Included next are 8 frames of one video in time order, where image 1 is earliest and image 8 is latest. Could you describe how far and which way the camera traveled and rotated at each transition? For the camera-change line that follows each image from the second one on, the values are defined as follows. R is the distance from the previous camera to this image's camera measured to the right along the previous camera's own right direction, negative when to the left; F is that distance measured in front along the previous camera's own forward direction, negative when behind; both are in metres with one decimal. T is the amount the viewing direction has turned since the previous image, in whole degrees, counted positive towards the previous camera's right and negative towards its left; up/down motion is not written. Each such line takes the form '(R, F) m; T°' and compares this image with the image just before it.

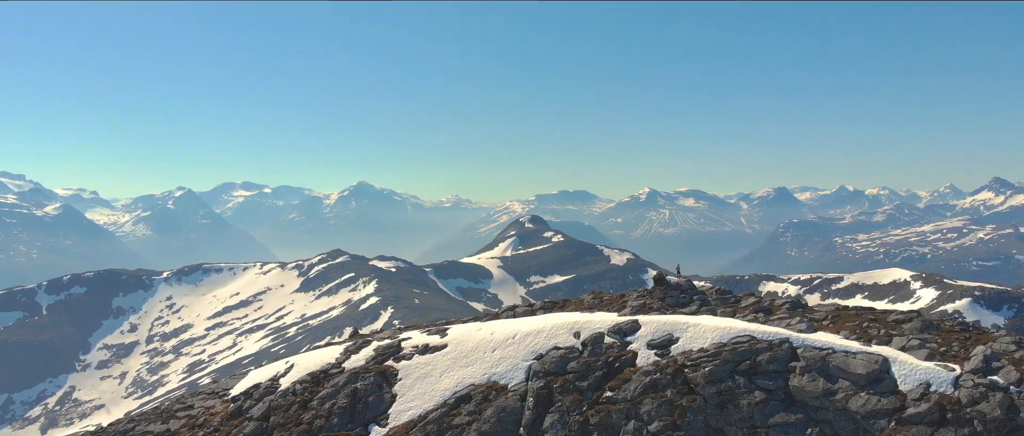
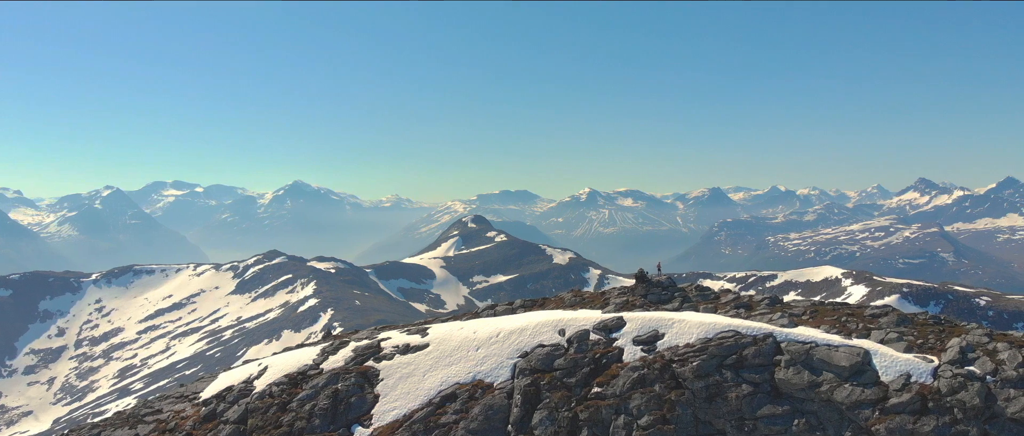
(-1.3, +0.2) m; +3°
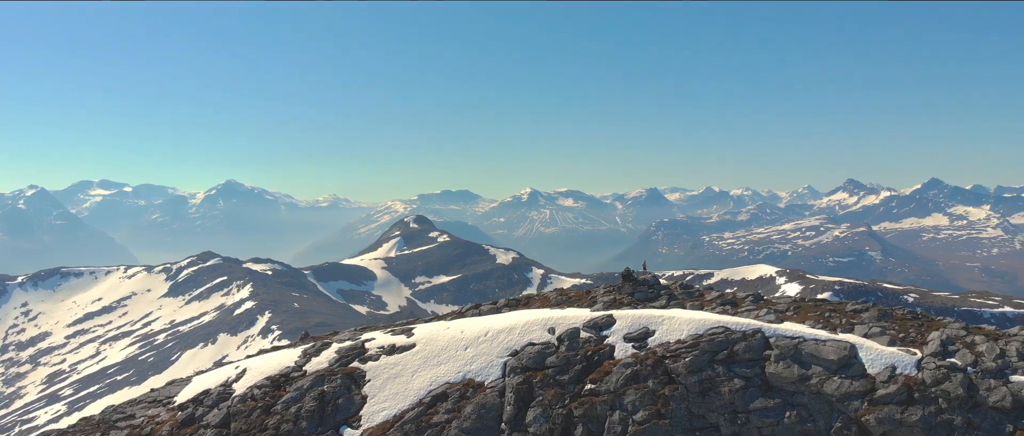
(-1.6, 0.0) m; +3°
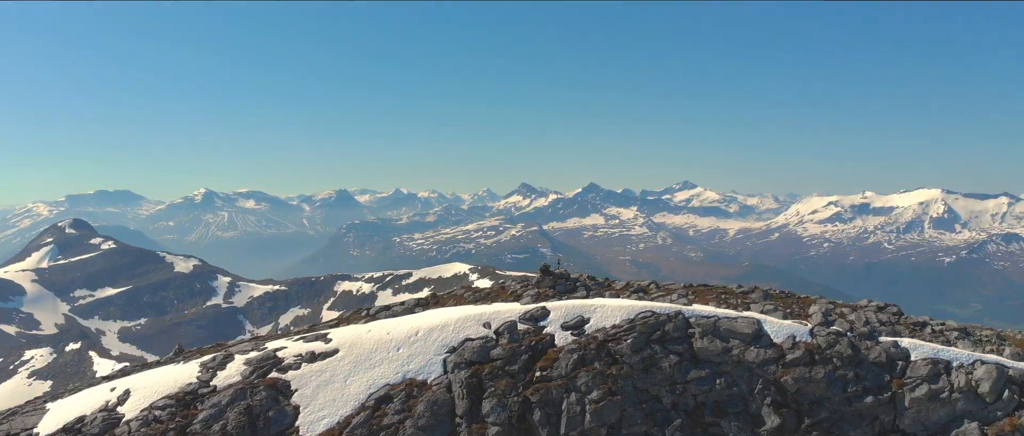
(-6.8, -0.8) m; +15°
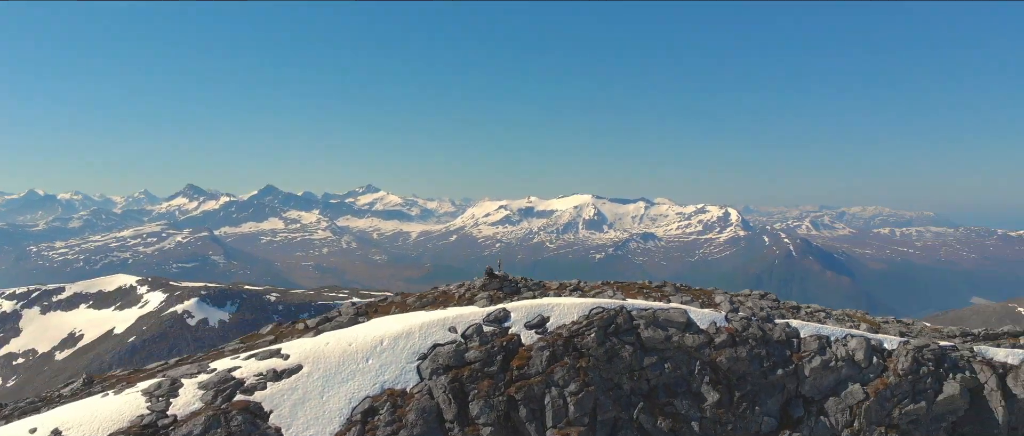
(-13.8, +0.3) m; +17°
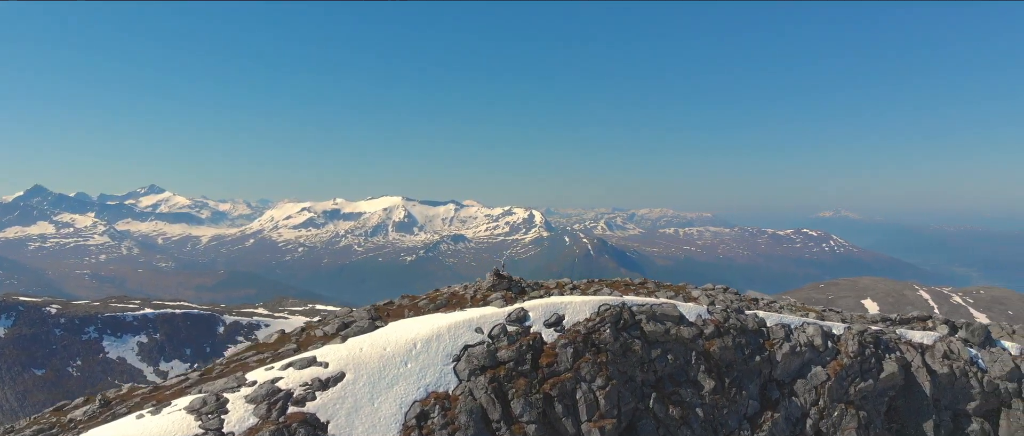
(-12.3, +0.7) m; +8°
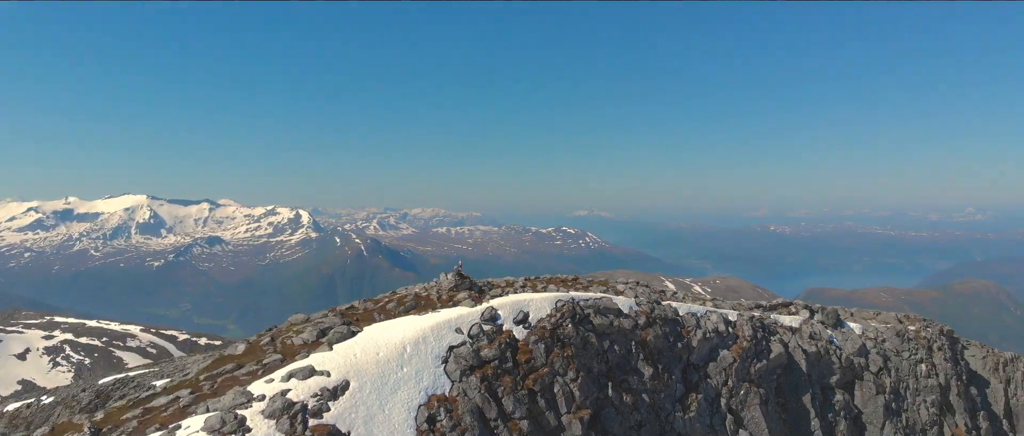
(-11.1, -1.3) m; +13°
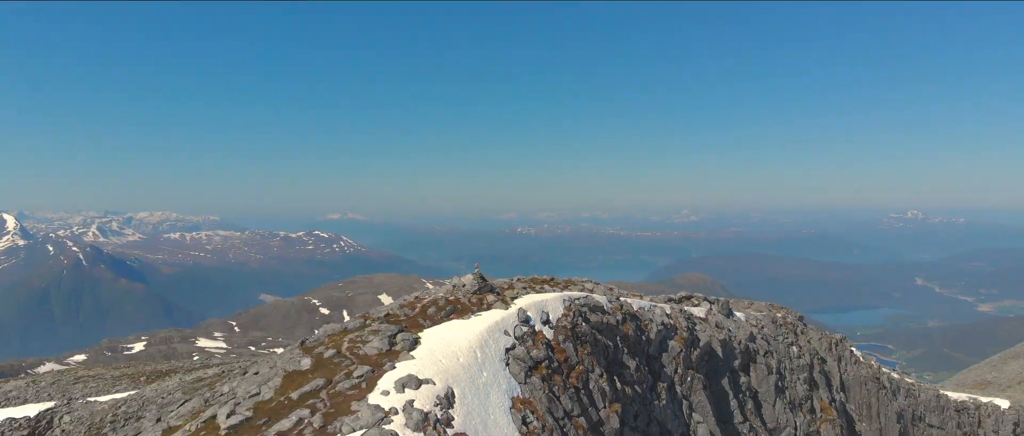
(-20.2, -1.3) m; +12°
